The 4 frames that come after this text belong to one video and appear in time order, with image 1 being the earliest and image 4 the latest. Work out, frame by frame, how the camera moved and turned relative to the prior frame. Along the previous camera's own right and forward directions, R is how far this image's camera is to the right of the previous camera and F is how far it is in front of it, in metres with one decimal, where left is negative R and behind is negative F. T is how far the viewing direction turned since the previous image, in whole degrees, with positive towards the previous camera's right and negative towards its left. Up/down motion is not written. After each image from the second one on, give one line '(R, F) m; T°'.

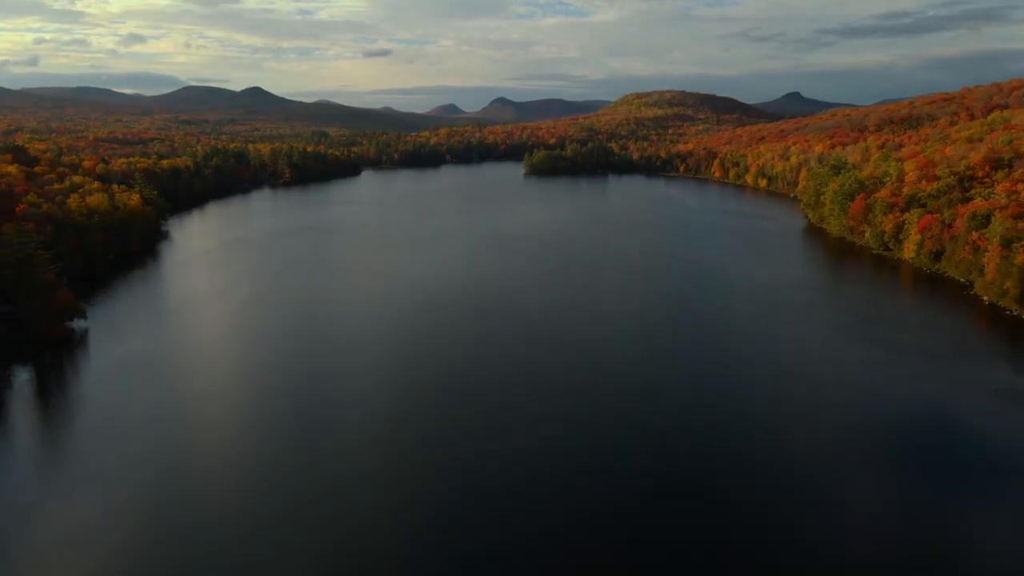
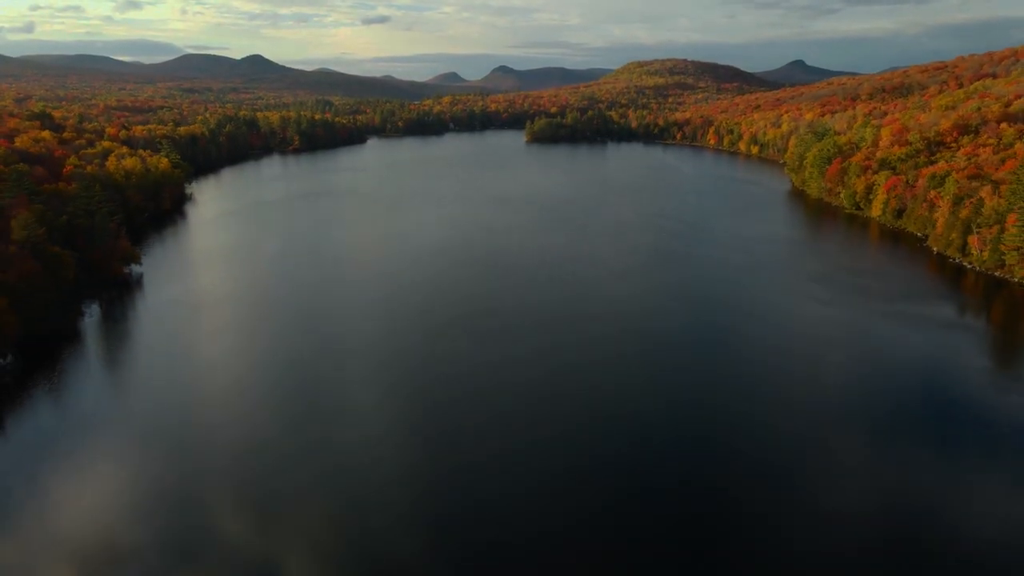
(0.0, -1.1) m; 0°
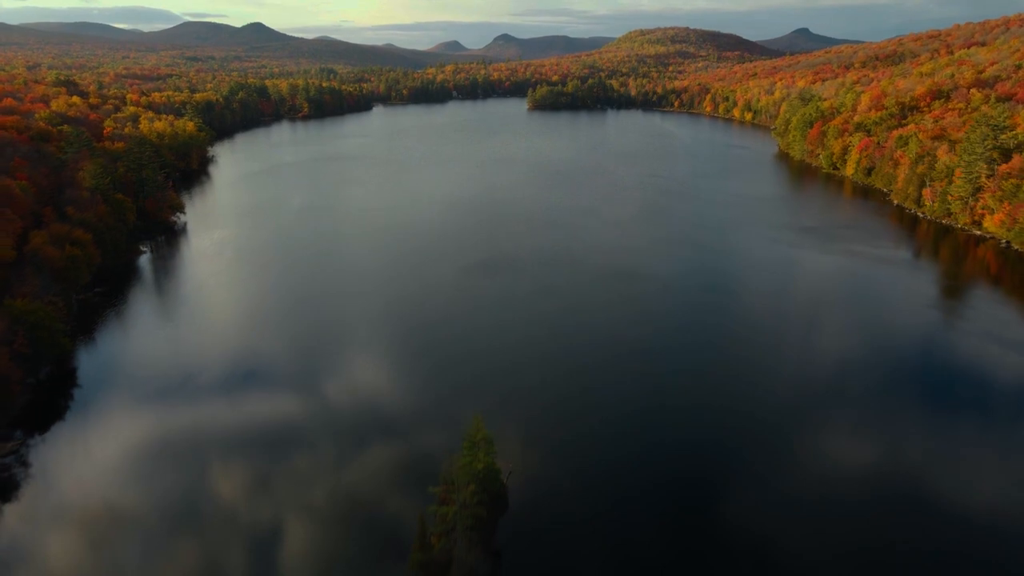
(0.0, -1.2) m; 0°
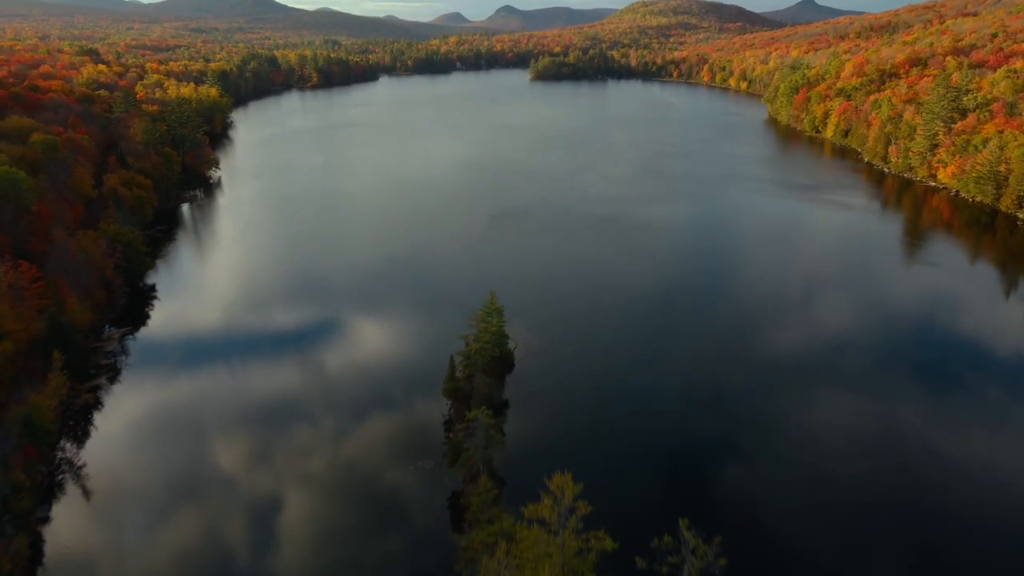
(0.0, -1.1) m; 0°
